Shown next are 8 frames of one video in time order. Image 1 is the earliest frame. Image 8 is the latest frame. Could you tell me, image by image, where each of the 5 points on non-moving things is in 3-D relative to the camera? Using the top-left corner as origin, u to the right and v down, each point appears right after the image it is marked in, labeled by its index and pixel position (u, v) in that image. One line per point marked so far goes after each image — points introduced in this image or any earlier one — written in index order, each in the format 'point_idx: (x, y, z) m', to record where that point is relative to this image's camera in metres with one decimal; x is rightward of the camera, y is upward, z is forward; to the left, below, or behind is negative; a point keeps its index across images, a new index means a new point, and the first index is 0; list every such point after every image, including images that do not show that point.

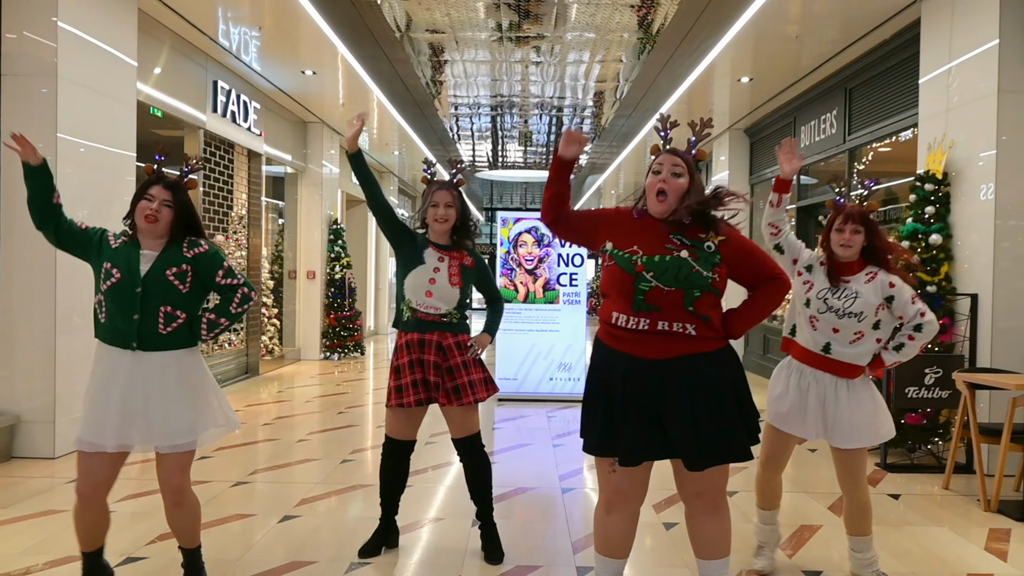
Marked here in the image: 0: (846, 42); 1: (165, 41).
0: (+3.2, +2.4, +6.2) m
1: (-3.0, +2.1, +5.5) m
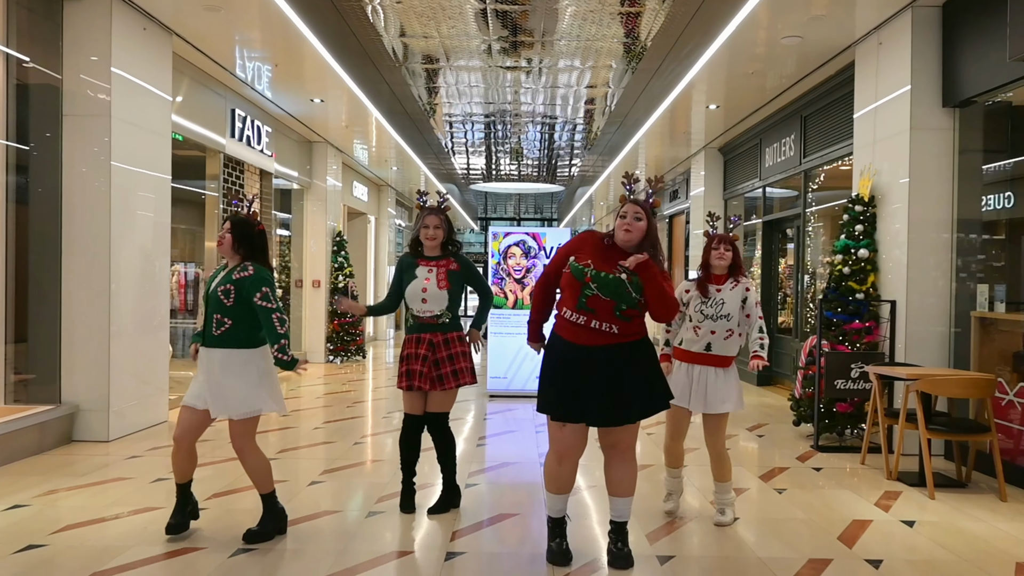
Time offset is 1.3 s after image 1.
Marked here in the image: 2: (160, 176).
0: (+3.1, +2.3, +6.9) m
1: (-3.1, +2.0, +6.2) m
2: (-2.8, +0.9, +5.0) m
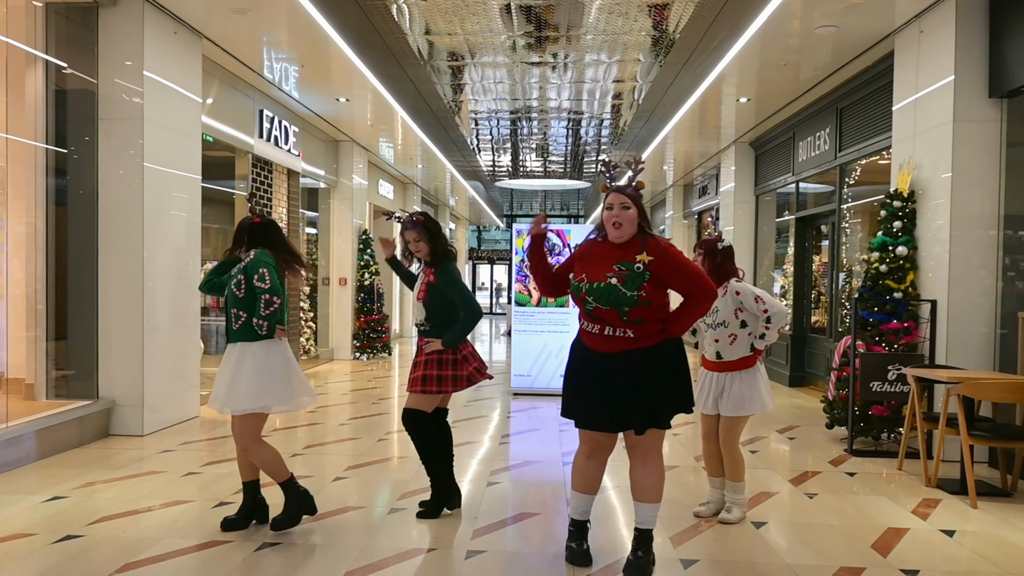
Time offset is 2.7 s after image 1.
0: (+3.3, +2.3, +6.7) m
1: (-2.9, +2.1, +6.2) m
2: (-2.6, +0.9, +5.1) m
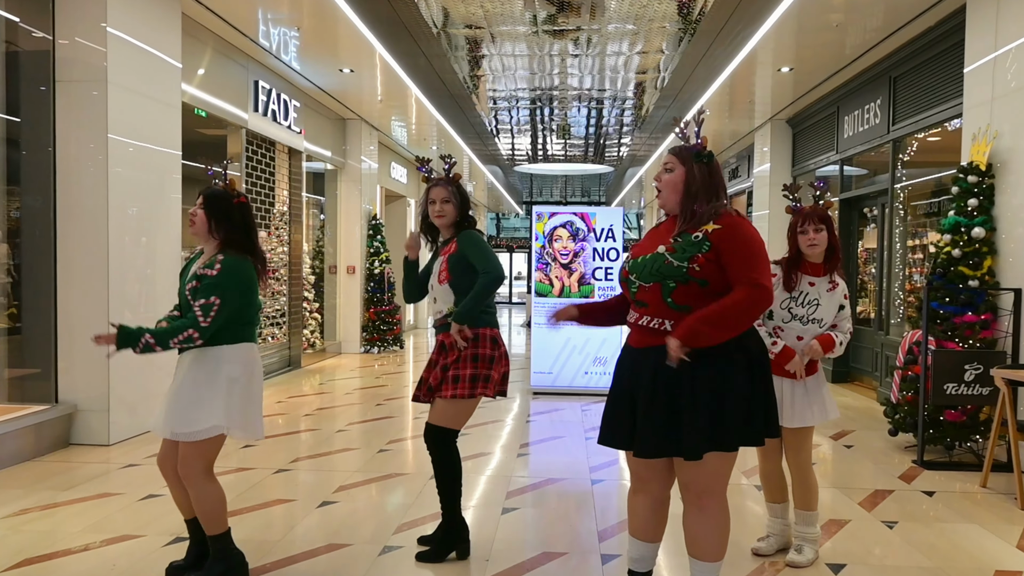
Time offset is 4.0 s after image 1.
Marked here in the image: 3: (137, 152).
0: (+3.5, +2.4, +6.0) m
1: (-2.7, +2.2, +5.7) m
2: (-2.5, +1.0, +4.5) m
3: (-2.5, +0.9, +4.2) m
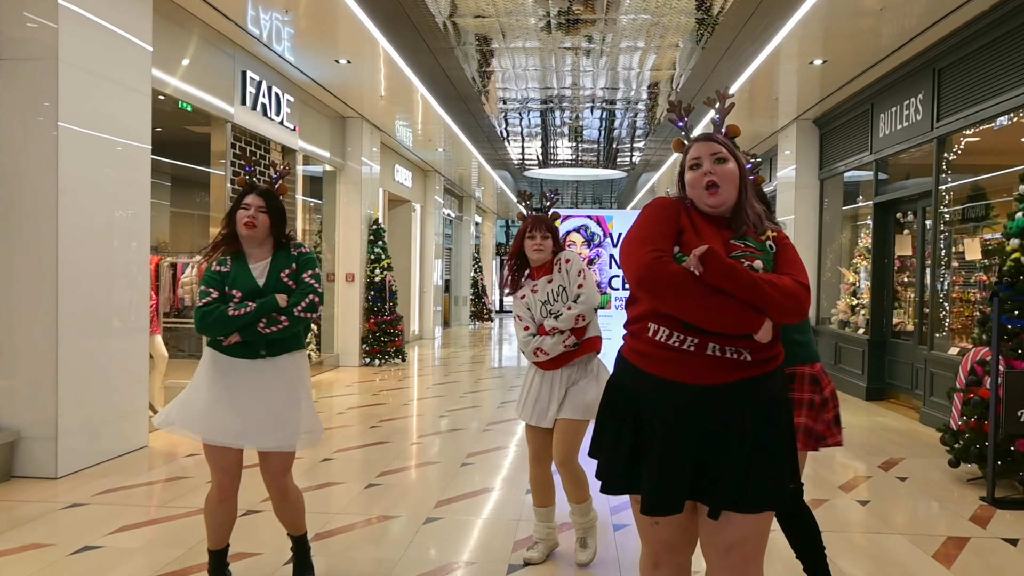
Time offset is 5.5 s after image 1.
0: (+3.6, +2.3, +5.5) m
1: (-2.6, +2.1, +5.3) m
2: (-2.4, +0.9, +4.1) m
3: (-2.4, +0.8, +3.8) m
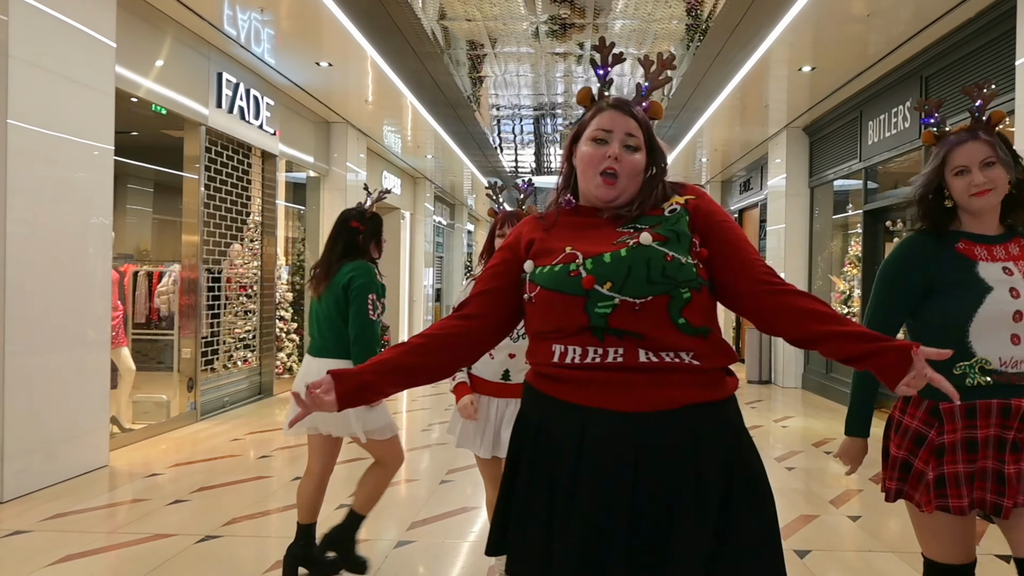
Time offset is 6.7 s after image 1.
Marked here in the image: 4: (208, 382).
0: (+3.5, +2.2, +5.4) m
1: (-2.7, +2.0, +5.1) m
2: (-2.5, +0.9, +3.9) m
3: (-2.5, +0.8, +3.6) m
4: (-2.8, -0.9, +5.9) m
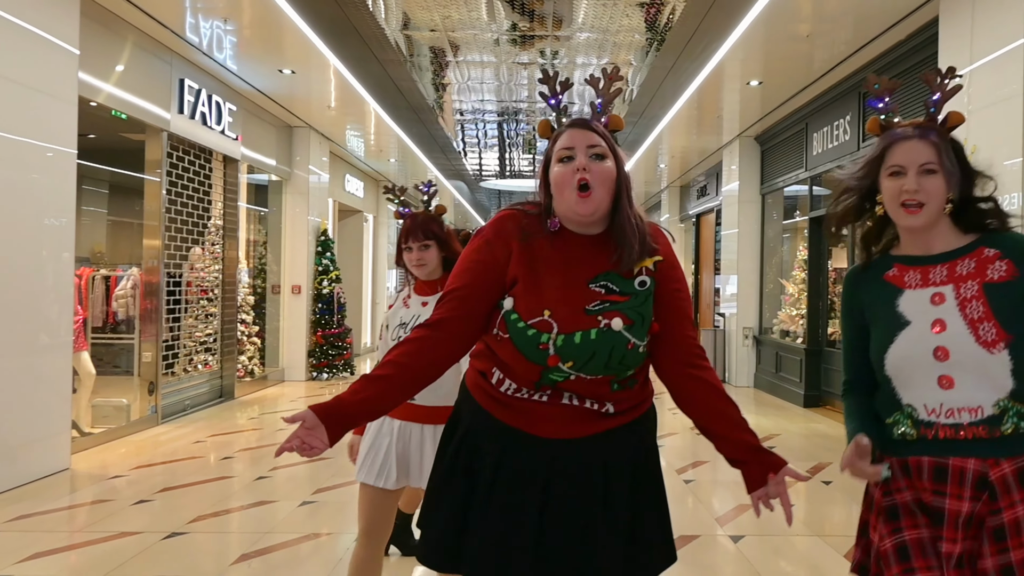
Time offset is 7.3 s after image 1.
0: (+3.1, +2.2, +5.7) m
1: (-3.0, +2.0, +5.1) m
2: (-2.8, +0.8, +4.0) m
3: (-2.8, +0.8, +3.6) m
4: (-3.2, -0.9, +5.9) m
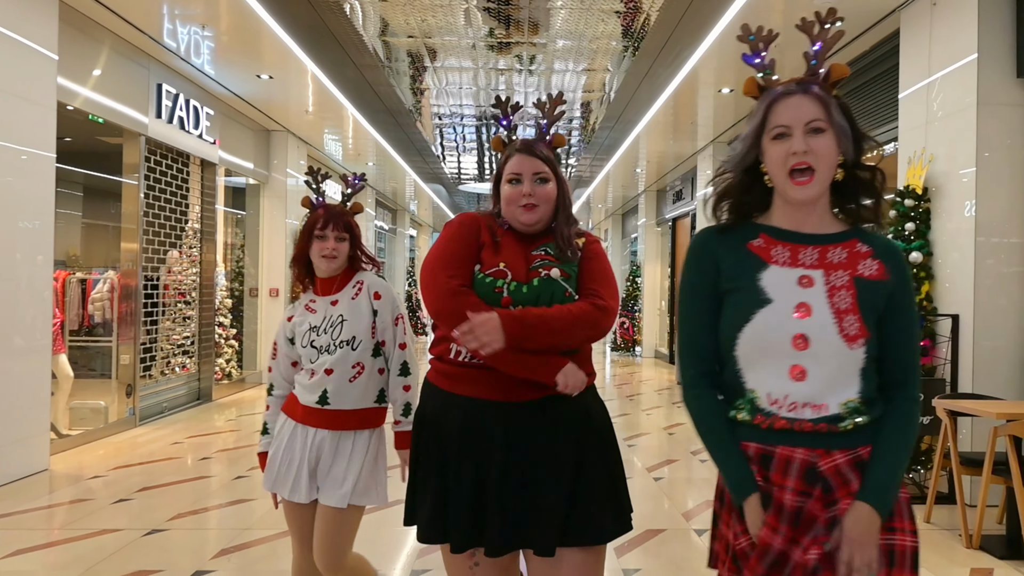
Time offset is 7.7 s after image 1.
0: (+2.9, +2.2, +6.0) m
1: (-3.2, +2.0, +5.2) m
2: (-2.9, +0.8, +4.0) m
3: (-2.9, +0.7, +3.7) m
4: (-3.4, -0.9, +5.9) m
